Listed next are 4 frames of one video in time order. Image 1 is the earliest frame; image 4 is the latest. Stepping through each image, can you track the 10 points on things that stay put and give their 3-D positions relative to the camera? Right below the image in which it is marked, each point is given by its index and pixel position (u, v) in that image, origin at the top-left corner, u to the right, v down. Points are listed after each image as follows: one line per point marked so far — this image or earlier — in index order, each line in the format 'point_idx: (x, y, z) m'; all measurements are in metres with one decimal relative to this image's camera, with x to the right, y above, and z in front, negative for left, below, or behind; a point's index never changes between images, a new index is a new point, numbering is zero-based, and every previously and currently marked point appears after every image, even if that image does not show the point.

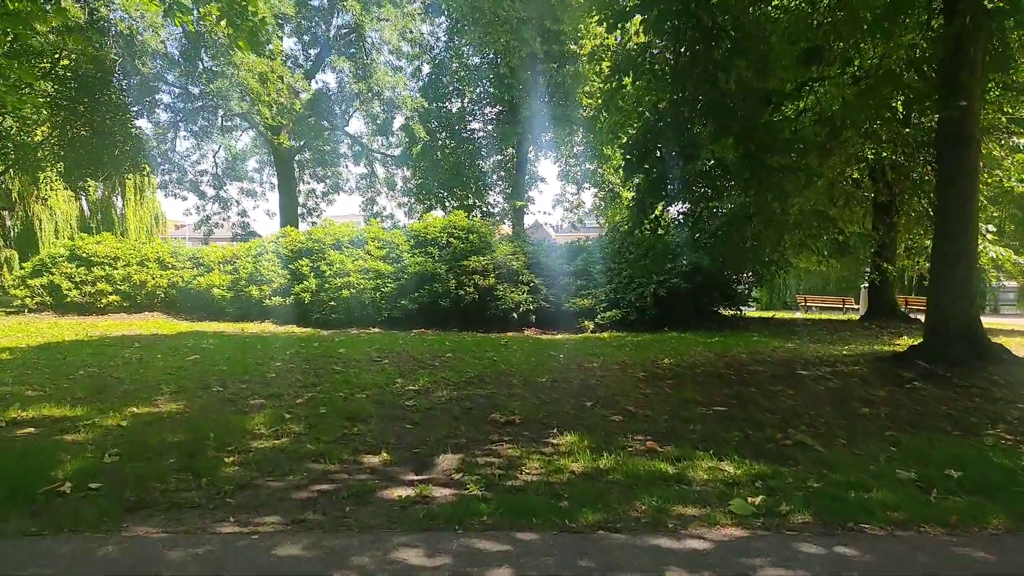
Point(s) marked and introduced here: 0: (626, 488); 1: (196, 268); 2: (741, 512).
0: (+0.5, -0.9, +3.2) m
1: (-5.8, +0.4, +13.3) m
2: (+0.9, -0.9, +2.9) m
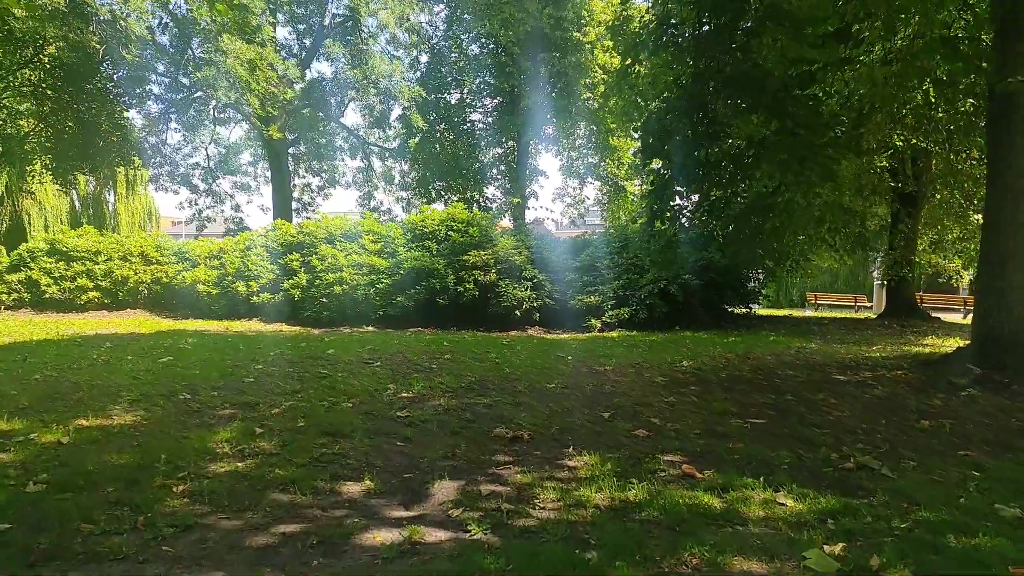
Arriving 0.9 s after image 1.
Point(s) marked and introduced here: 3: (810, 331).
0: (+0.5, -0.8, +2.5) m
1: (-5.8, +0.4, +12.7) m
2: (+0.9, -0.9, +2.2) m
3: (+4.6, -0.7, +11.2) m
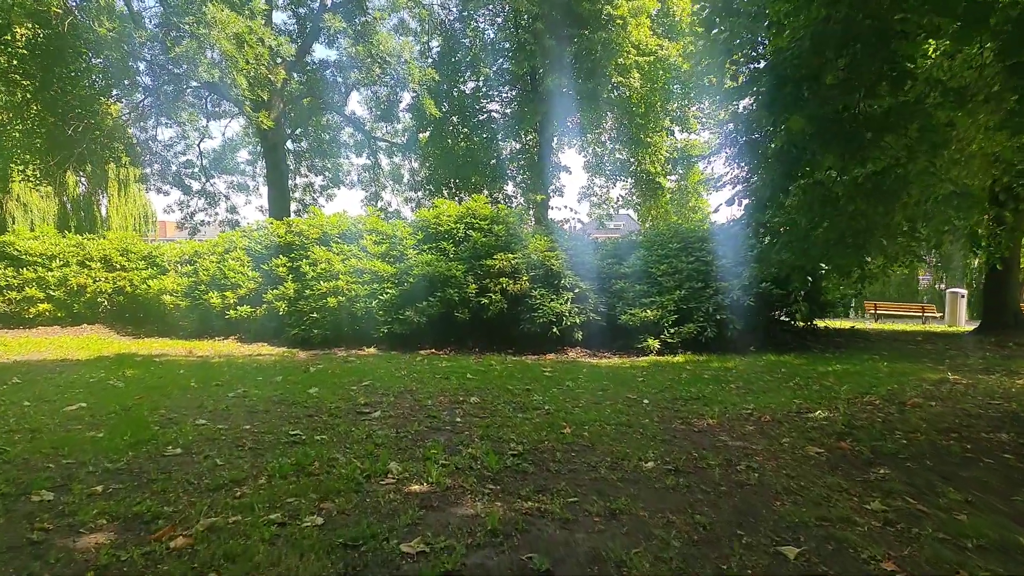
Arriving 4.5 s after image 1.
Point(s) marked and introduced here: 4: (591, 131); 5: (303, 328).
0: (+0.9, -0.9, +0.5) m
1: (-5.3, +0.3, +10.7) m
2: (+1.3, -0.9, +0.1) m
3: (+5.0, -0.8, +9.0) m
4: (+2.0, +3.9, +18.2) m
5: (-2.6, -0.5, +9.1) m
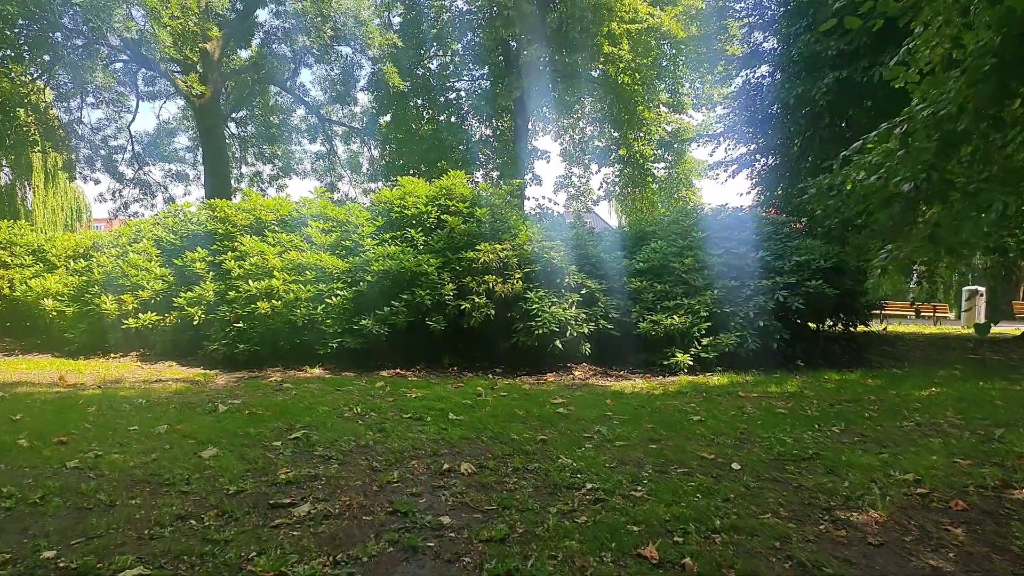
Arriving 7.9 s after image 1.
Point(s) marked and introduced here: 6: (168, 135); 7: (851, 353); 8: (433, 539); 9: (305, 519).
0: (+1.2, -0.9, -1.4) m
1: (-5.5, +0.3, +8.5) m
2: (+1.6, -0.9, -1.7) m
3: (+4.9, -0.8, +7.3) m
4: (+1.4, +4.0, +16.4) m
5: (-2.7, -0.5, +7.0) m
6: (-9.3, +4.2, +19.6) m
7: (+3.6, -0.7, +7.7) m
8: (-0.3, -0.8, +2.4) m
9: (-0.8, -0.8, +2.6) m
